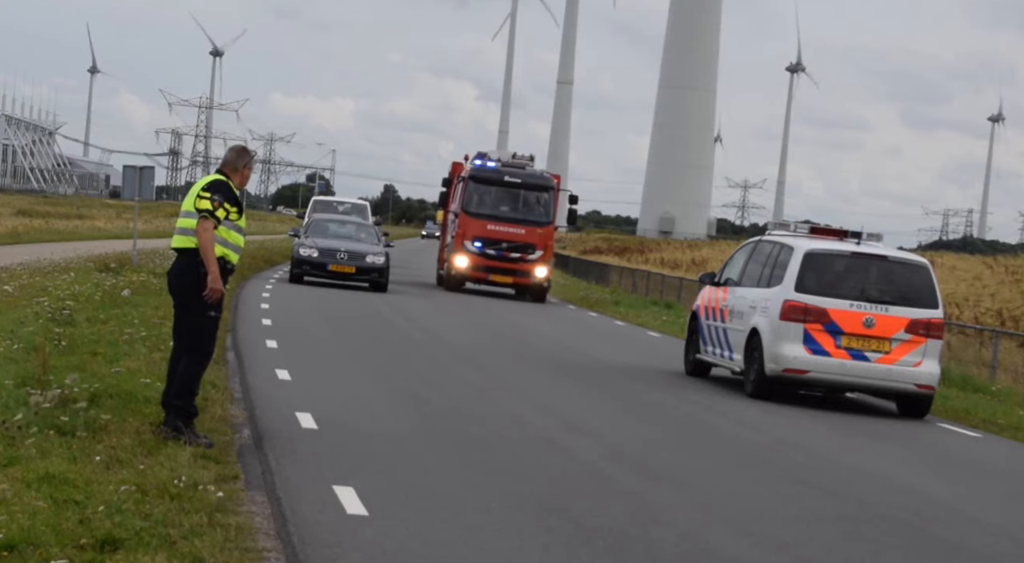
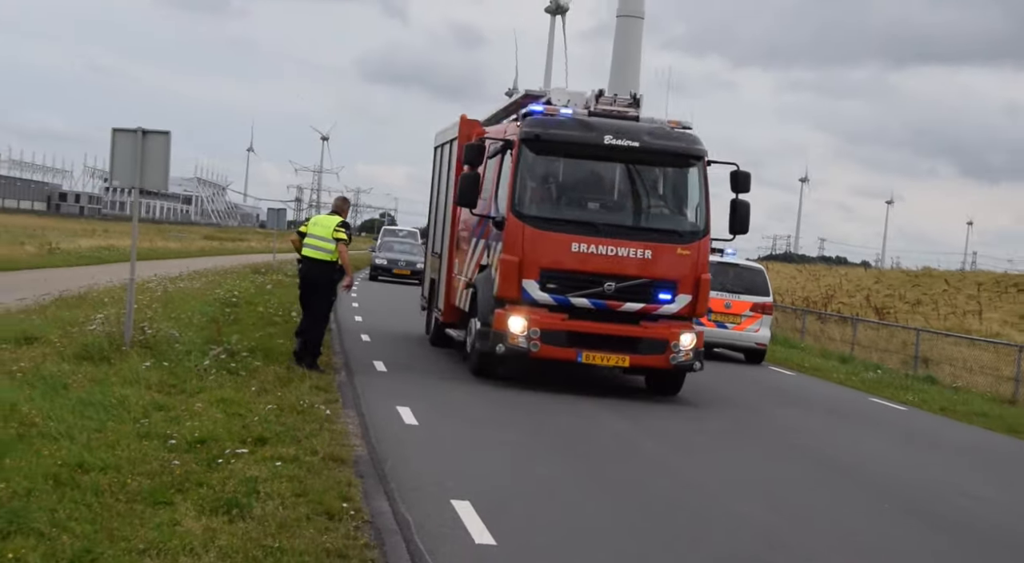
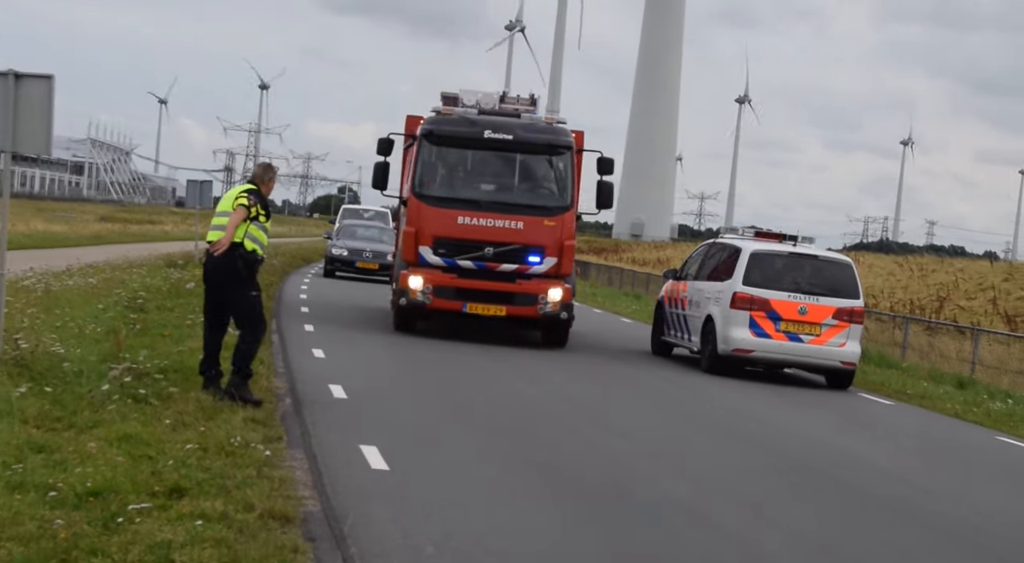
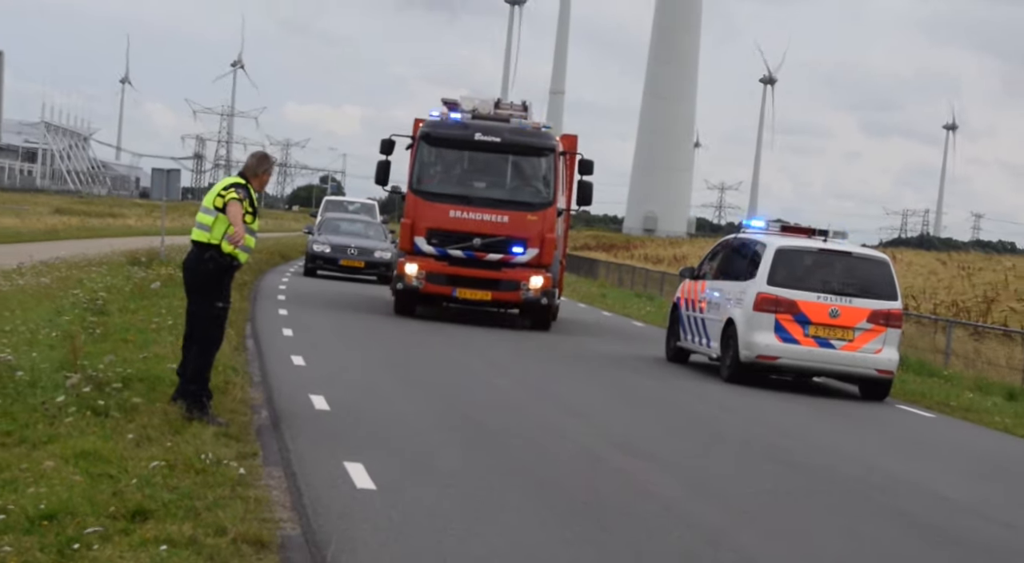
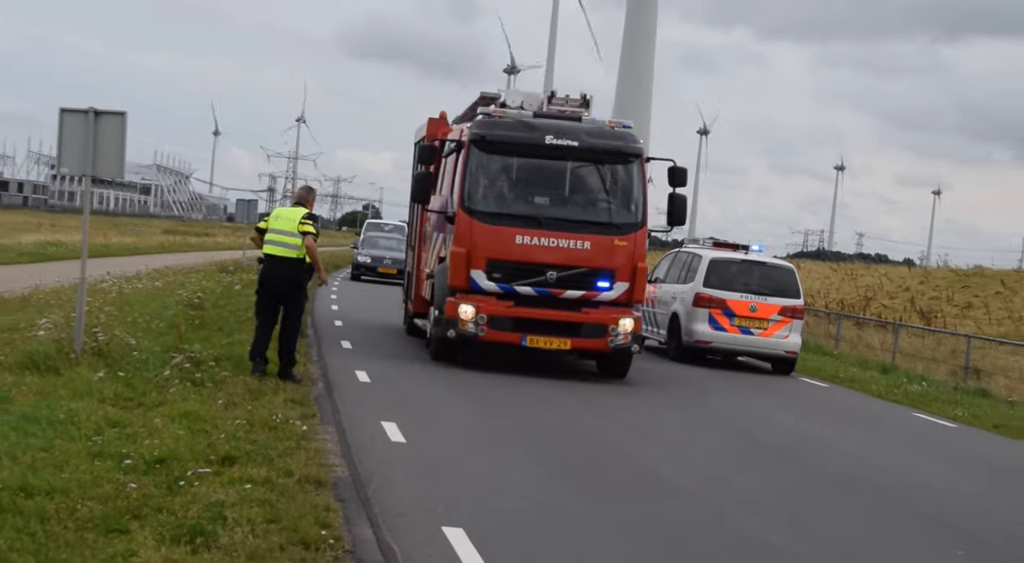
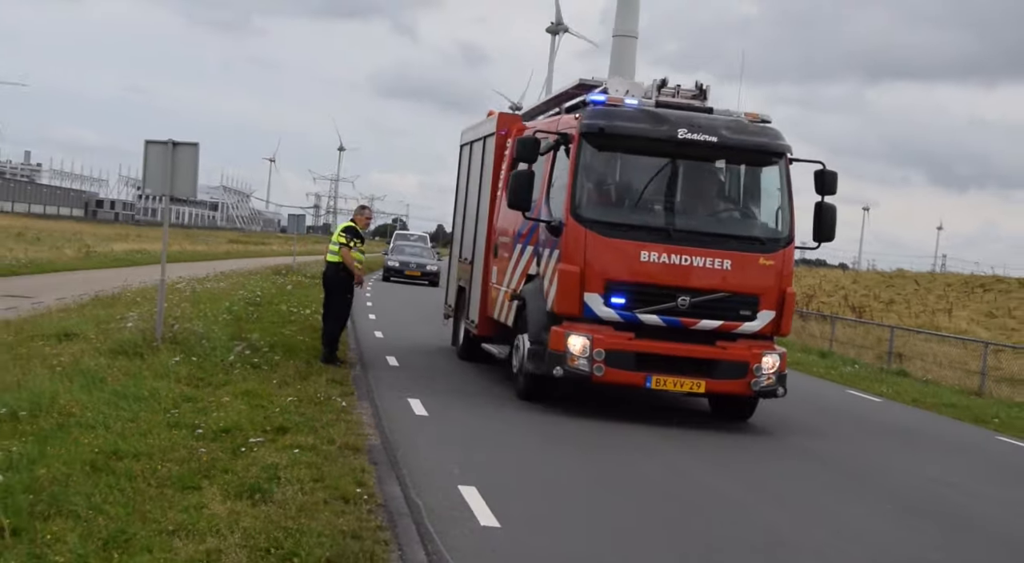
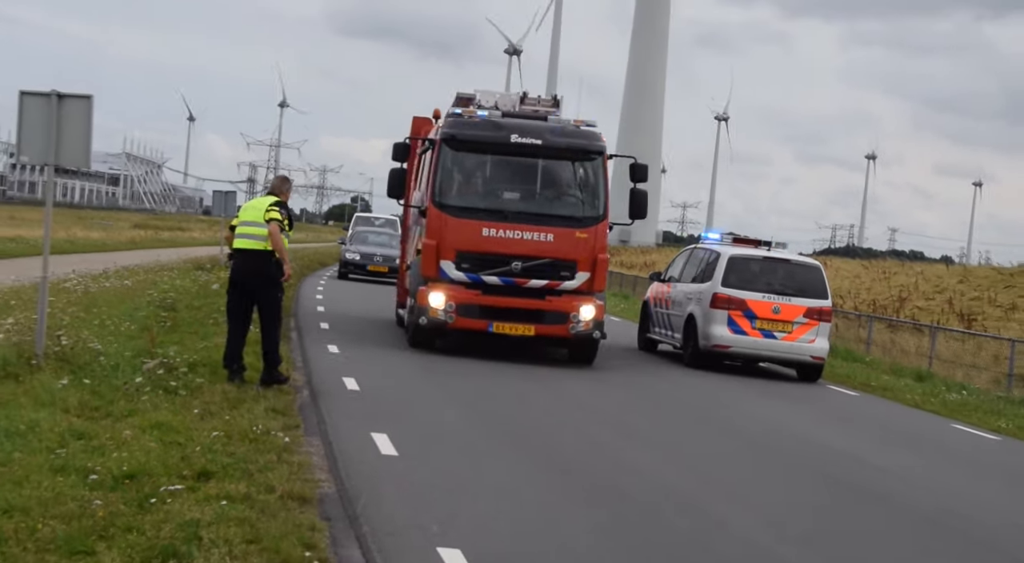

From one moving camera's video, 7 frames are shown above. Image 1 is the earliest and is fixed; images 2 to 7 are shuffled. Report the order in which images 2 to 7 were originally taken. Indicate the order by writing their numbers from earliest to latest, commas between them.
4, 3, 7, 5, 2, 6
